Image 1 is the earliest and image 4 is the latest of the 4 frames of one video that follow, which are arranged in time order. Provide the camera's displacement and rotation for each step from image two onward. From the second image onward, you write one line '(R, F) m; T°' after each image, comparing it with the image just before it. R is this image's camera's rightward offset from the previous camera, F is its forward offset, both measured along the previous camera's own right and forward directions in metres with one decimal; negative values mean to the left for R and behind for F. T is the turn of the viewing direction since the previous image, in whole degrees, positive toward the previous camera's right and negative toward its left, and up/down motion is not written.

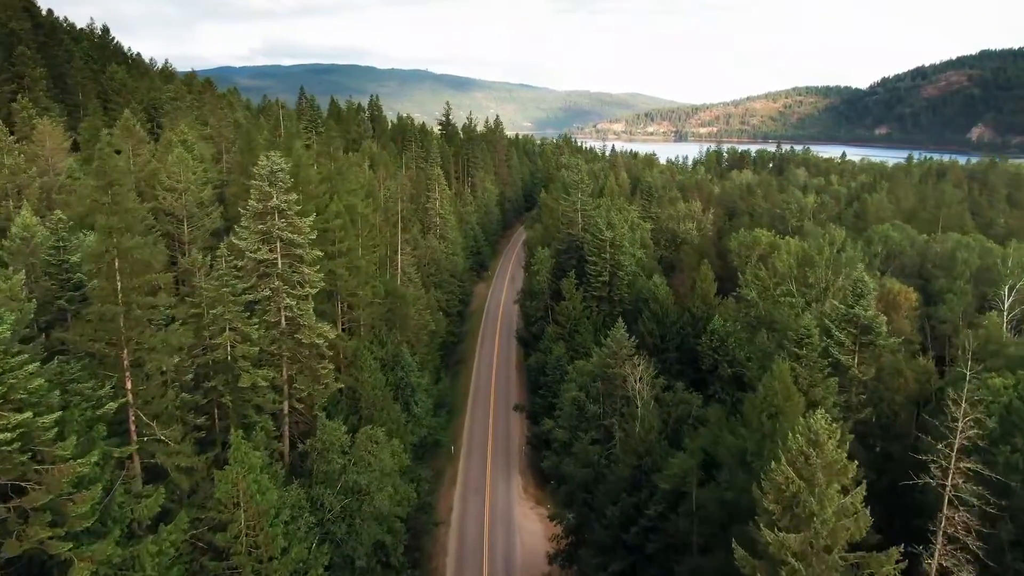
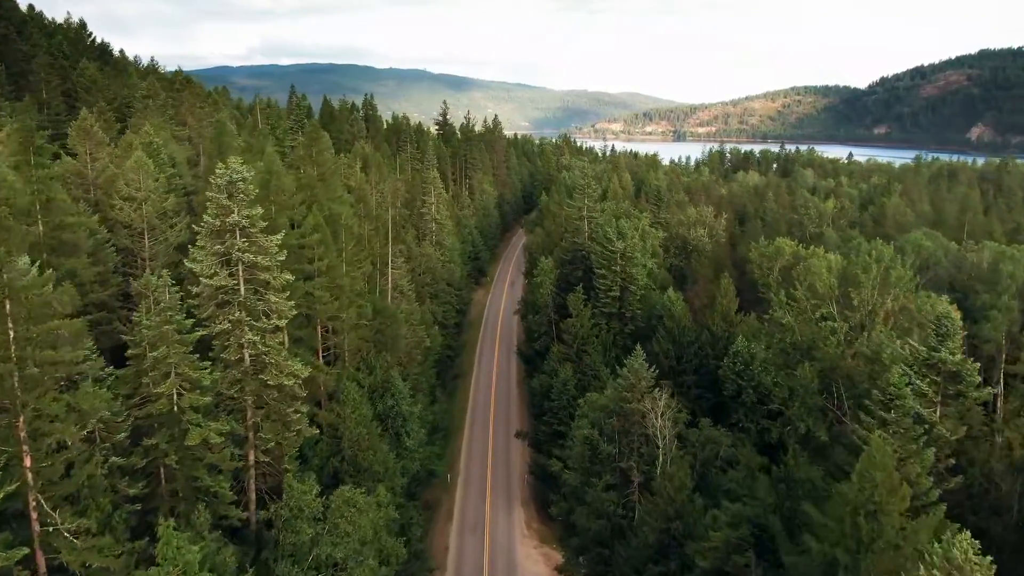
(-0.3, +5.1) m; 0°
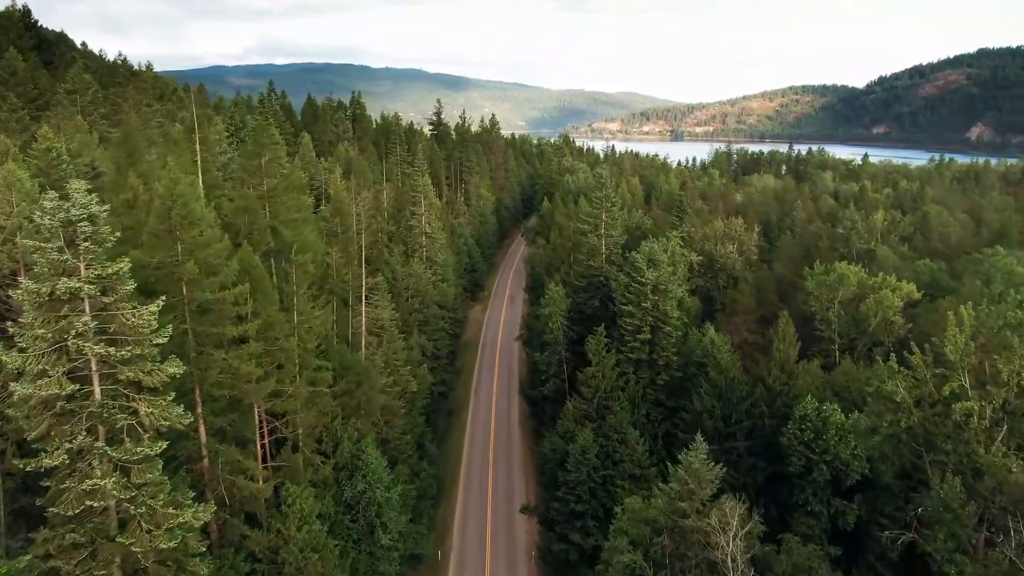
(-0.5, +10.5) m; 0°
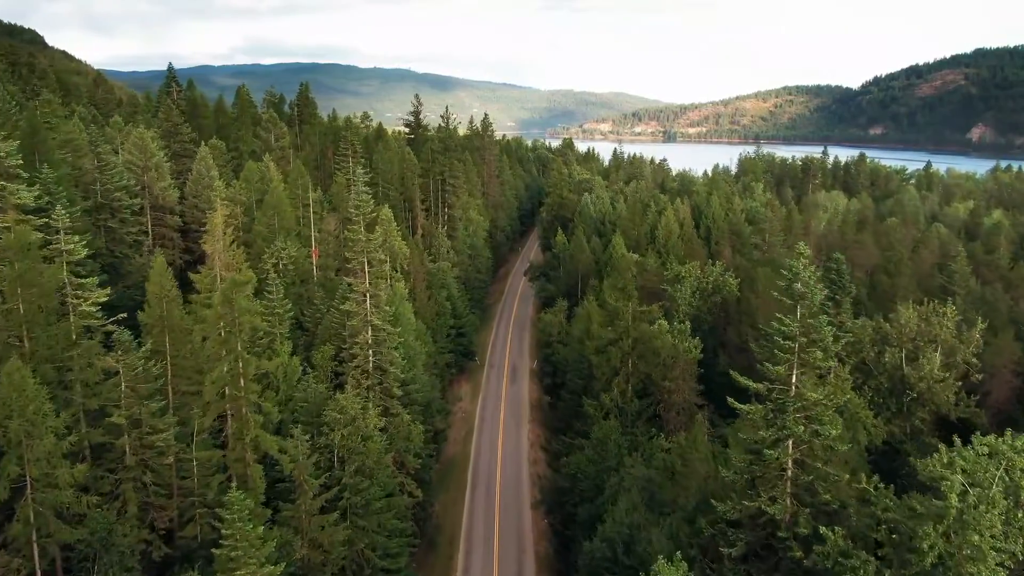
(-1.5, +33.4) m; +1°
